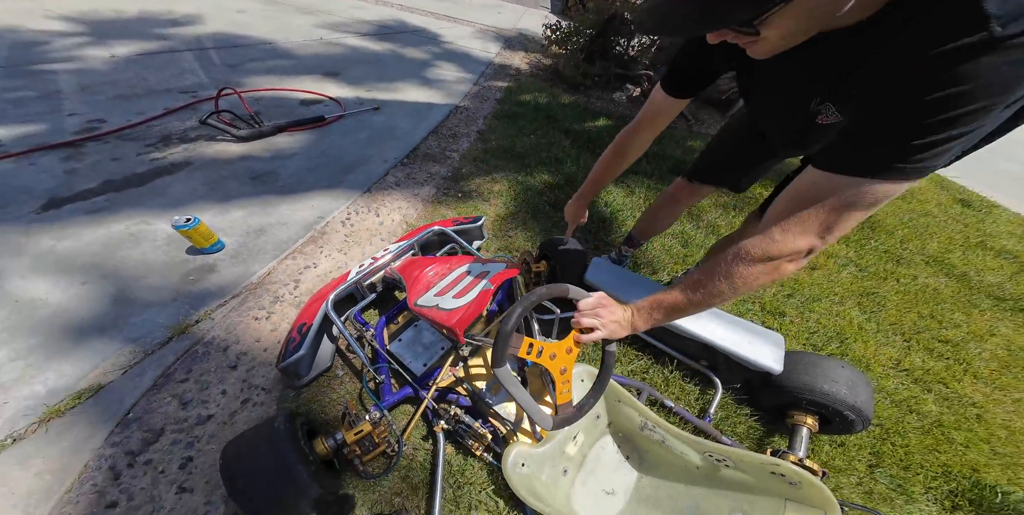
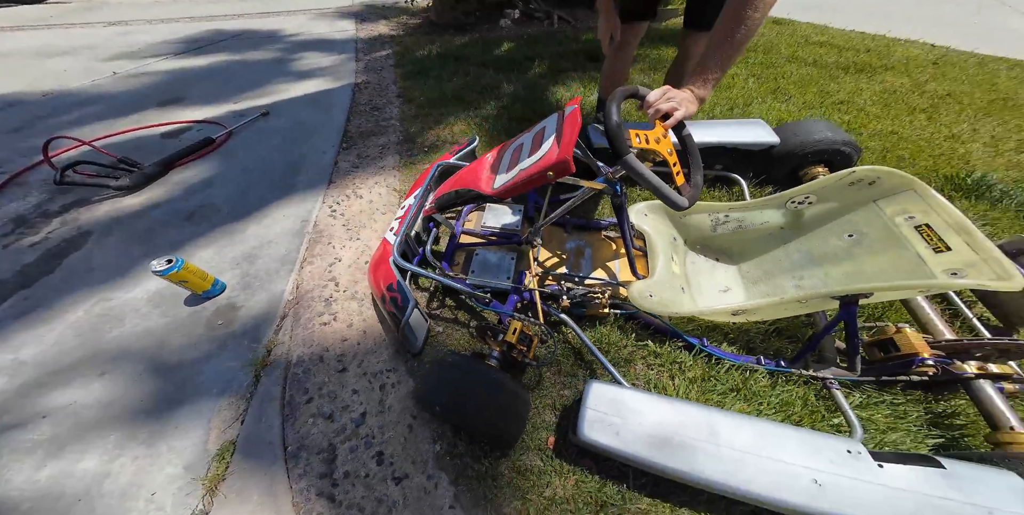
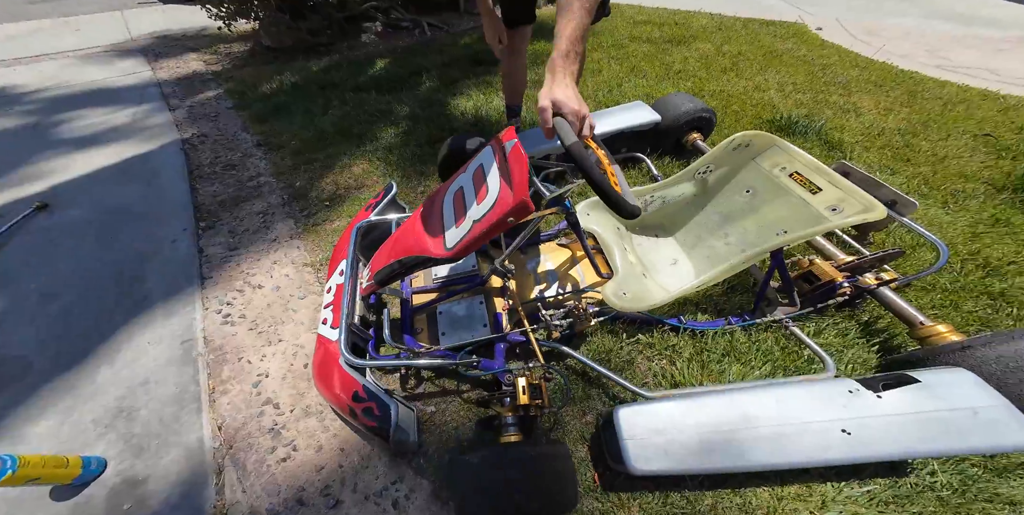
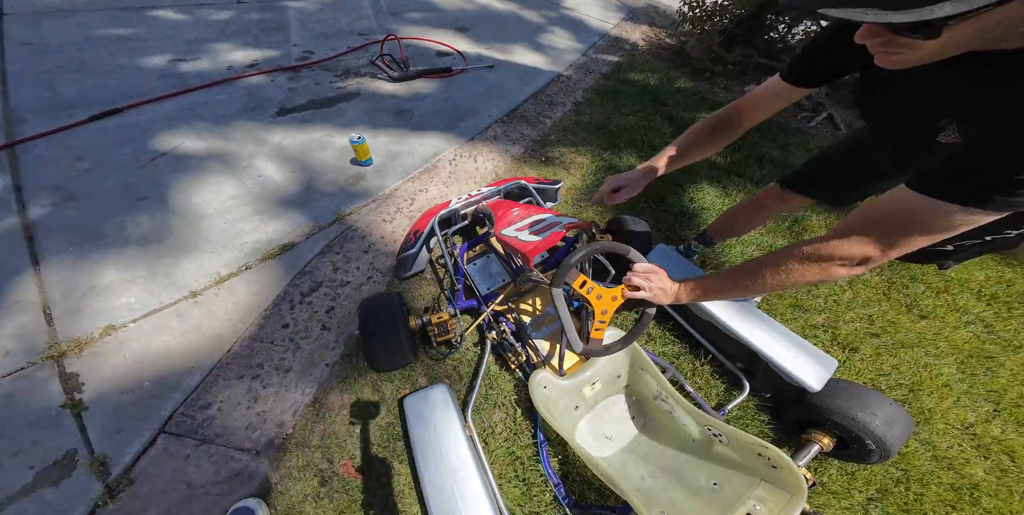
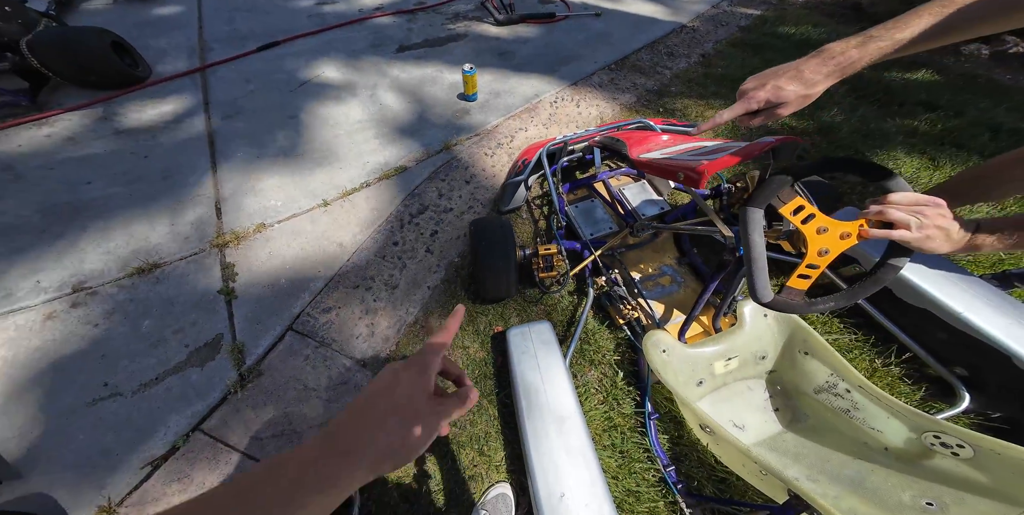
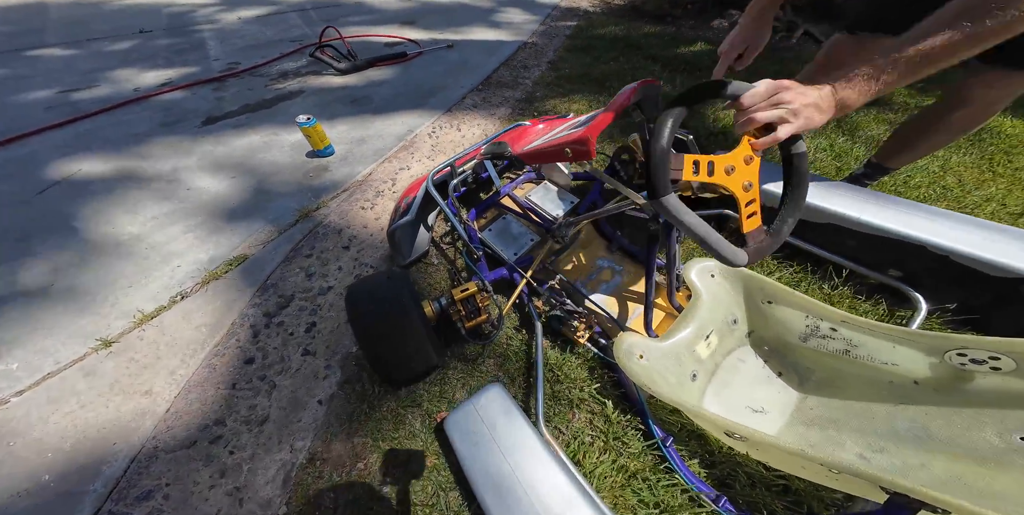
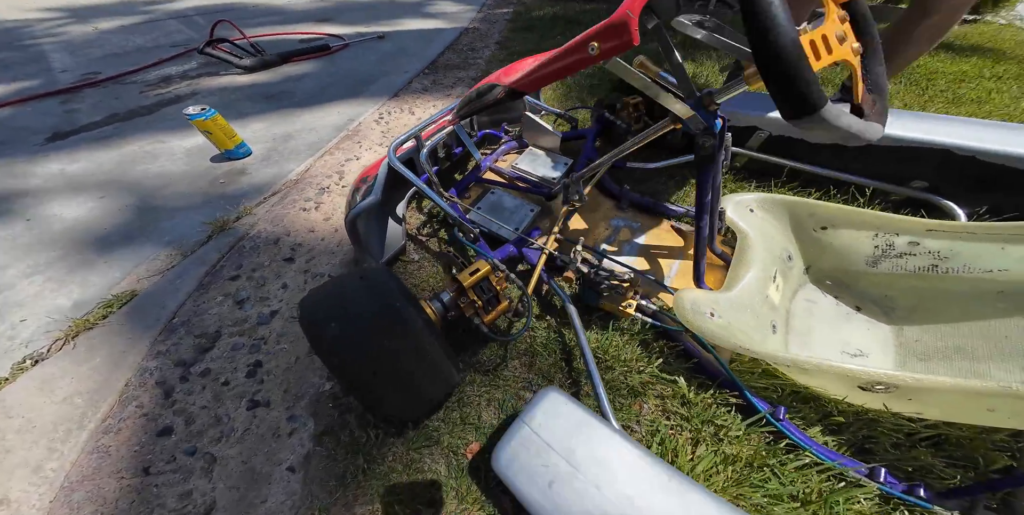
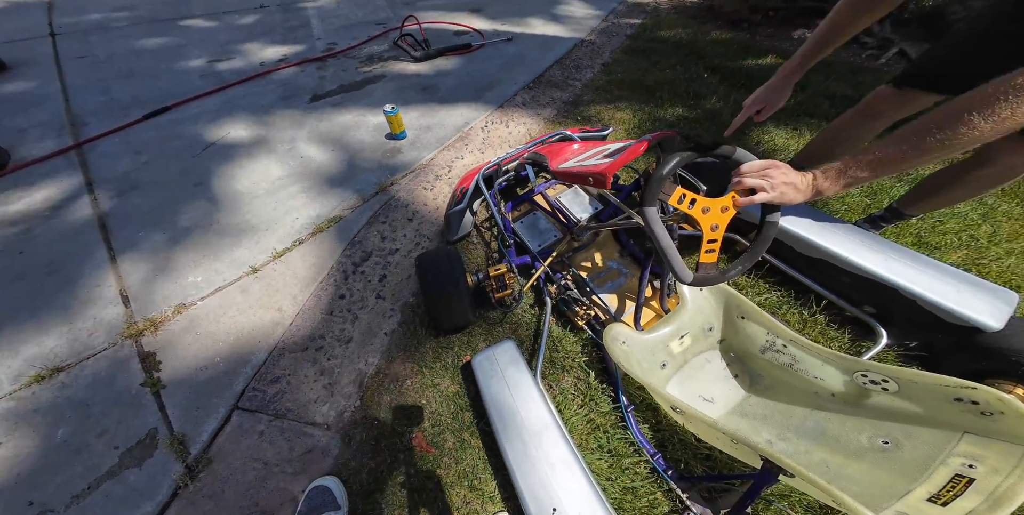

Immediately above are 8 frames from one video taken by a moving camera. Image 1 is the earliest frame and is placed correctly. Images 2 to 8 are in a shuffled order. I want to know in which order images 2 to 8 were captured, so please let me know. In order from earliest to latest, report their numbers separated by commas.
4, 5, 8, 6, 7, 2, 3
